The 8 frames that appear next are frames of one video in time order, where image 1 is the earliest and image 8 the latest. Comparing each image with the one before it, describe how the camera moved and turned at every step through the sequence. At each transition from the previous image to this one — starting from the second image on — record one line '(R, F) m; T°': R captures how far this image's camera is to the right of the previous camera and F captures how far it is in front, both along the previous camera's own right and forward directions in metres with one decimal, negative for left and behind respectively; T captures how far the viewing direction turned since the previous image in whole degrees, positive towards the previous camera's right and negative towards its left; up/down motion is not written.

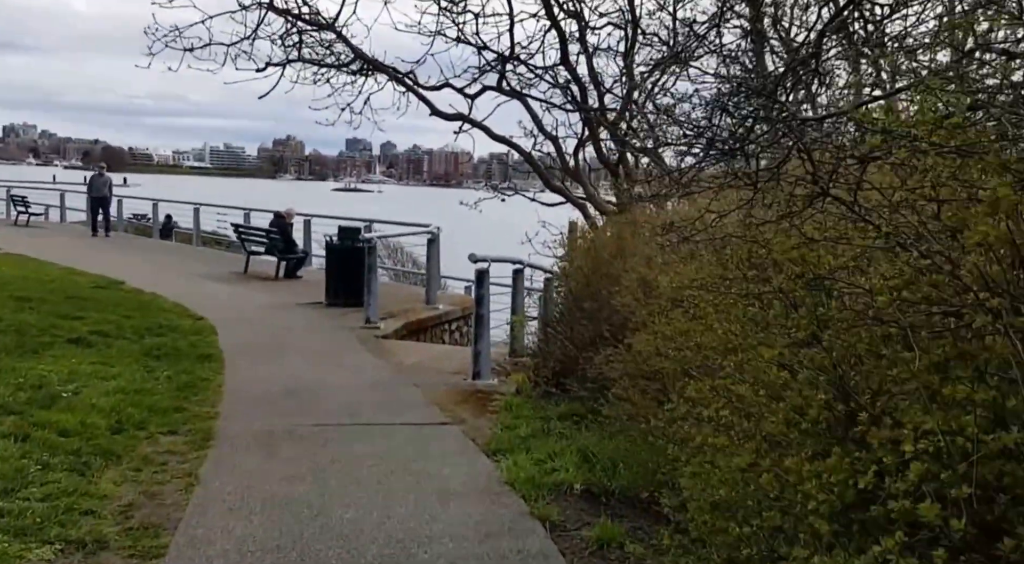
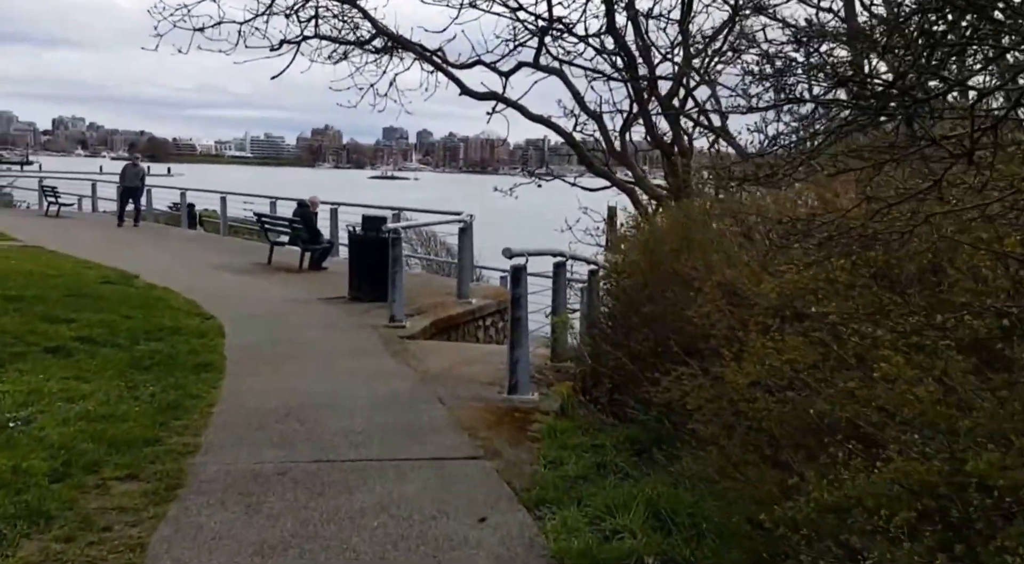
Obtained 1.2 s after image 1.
(0.0, +1.2) m; -2°
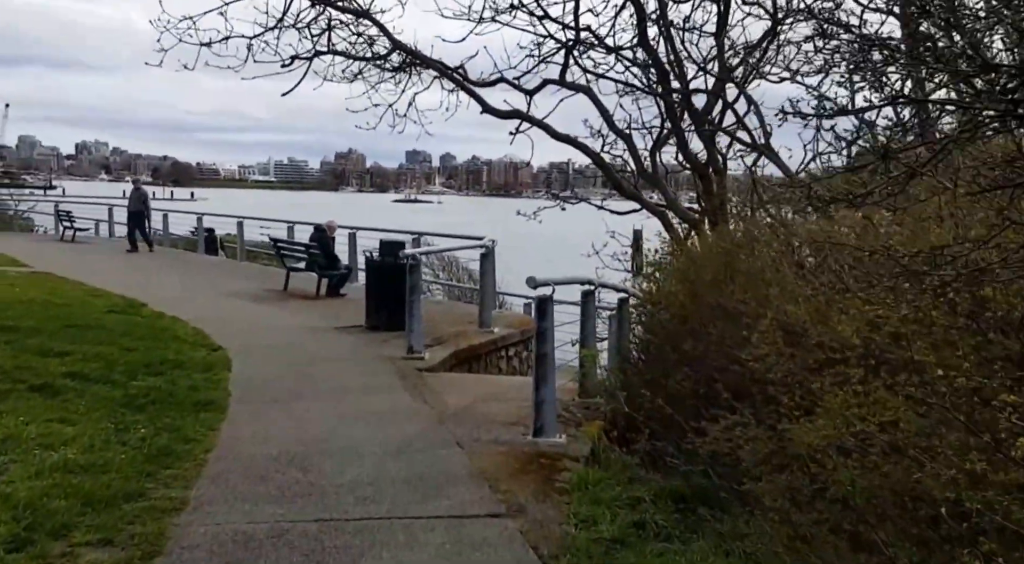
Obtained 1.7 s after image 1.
(0.0, +0.6) m; -1°
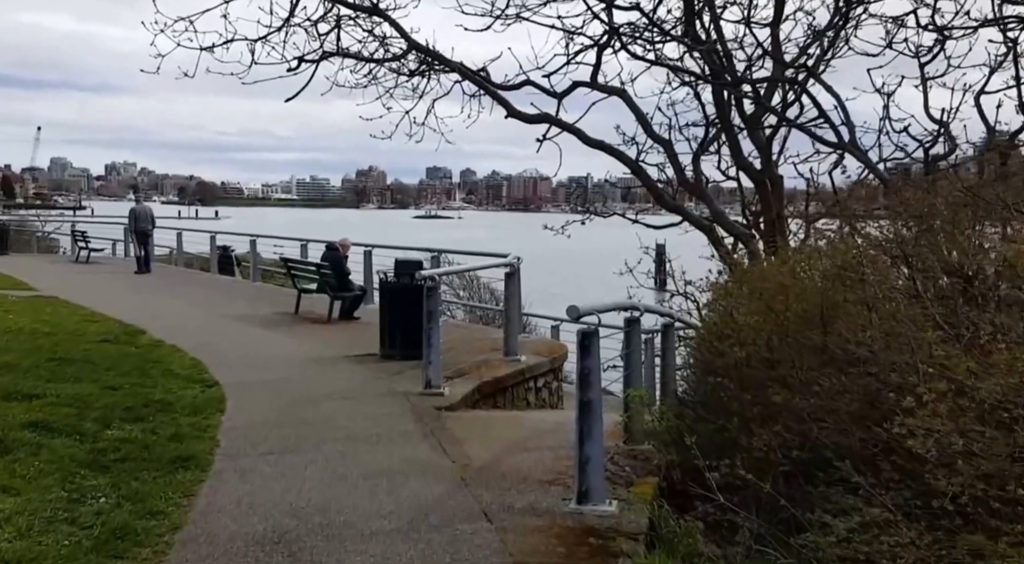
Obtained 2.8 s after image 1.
(-0.1, +1.1) m; -1°
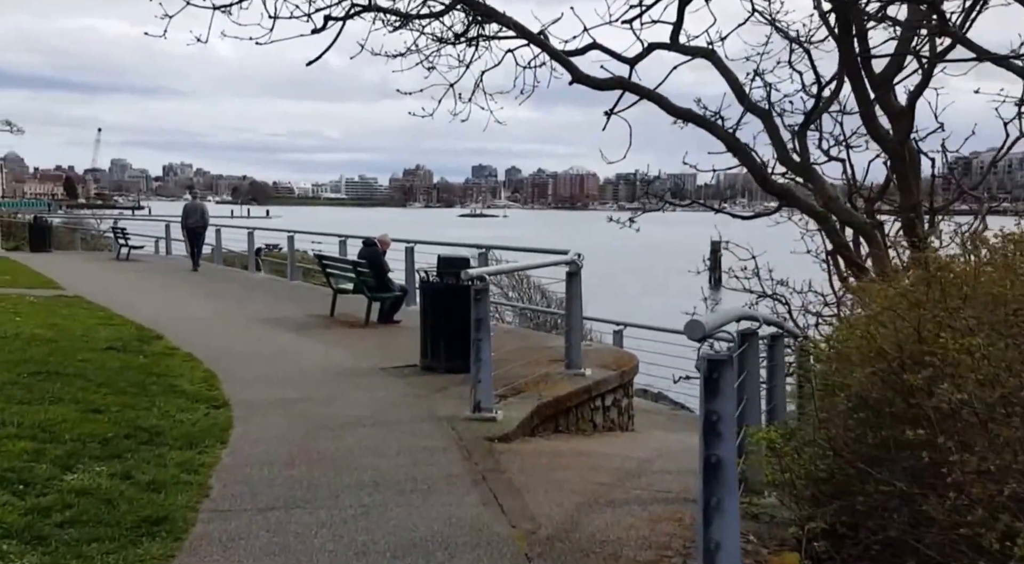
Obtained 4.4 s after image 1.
(-0.2, +1.6) m; -3°
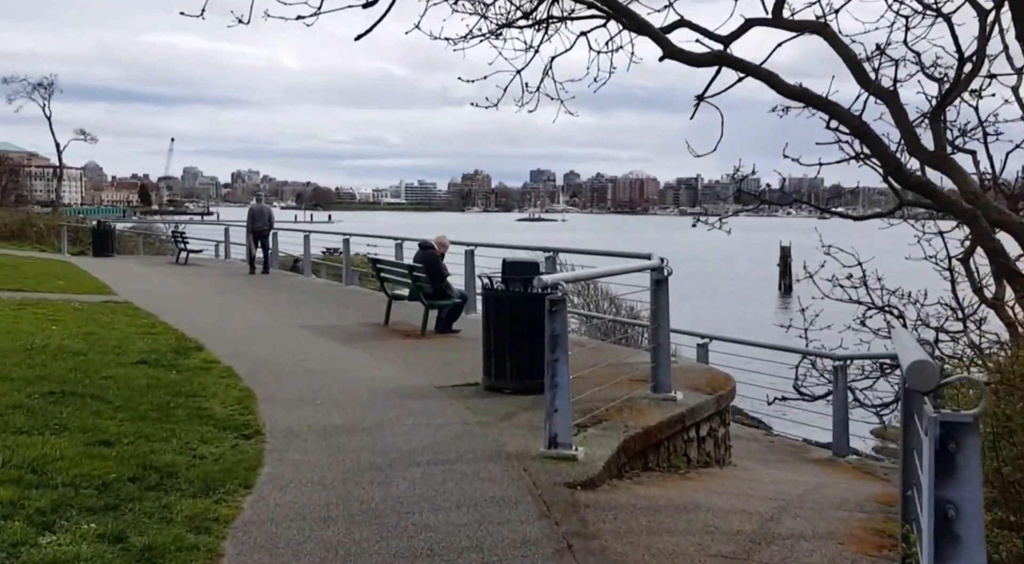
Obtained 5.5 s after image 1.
(-0.2, +1.2) m; -4°
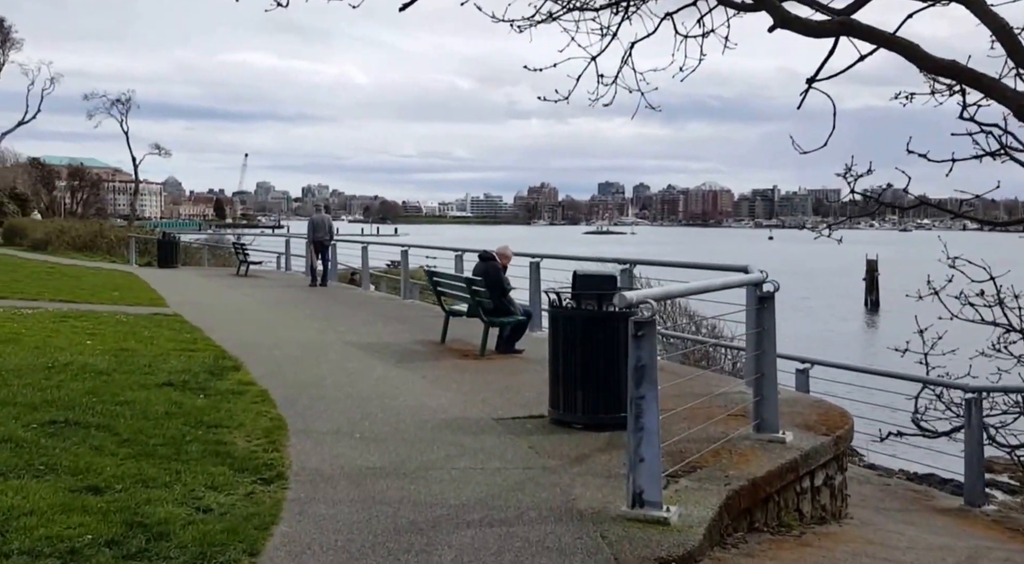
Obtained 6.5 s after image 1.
(-0.1, +1.1) m; -4°
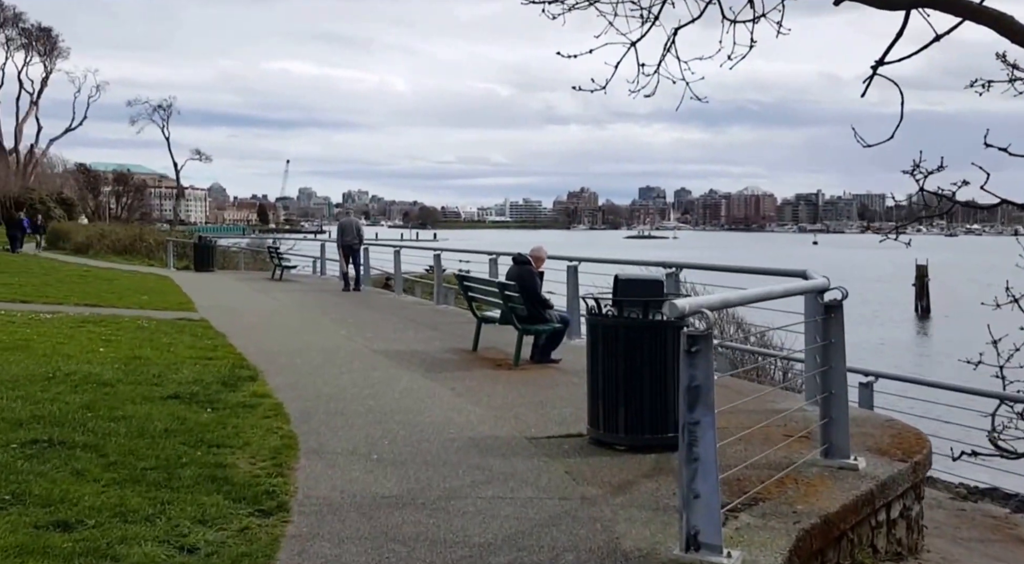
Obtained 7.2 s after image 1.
(0.0, +0.7) m; -2°
